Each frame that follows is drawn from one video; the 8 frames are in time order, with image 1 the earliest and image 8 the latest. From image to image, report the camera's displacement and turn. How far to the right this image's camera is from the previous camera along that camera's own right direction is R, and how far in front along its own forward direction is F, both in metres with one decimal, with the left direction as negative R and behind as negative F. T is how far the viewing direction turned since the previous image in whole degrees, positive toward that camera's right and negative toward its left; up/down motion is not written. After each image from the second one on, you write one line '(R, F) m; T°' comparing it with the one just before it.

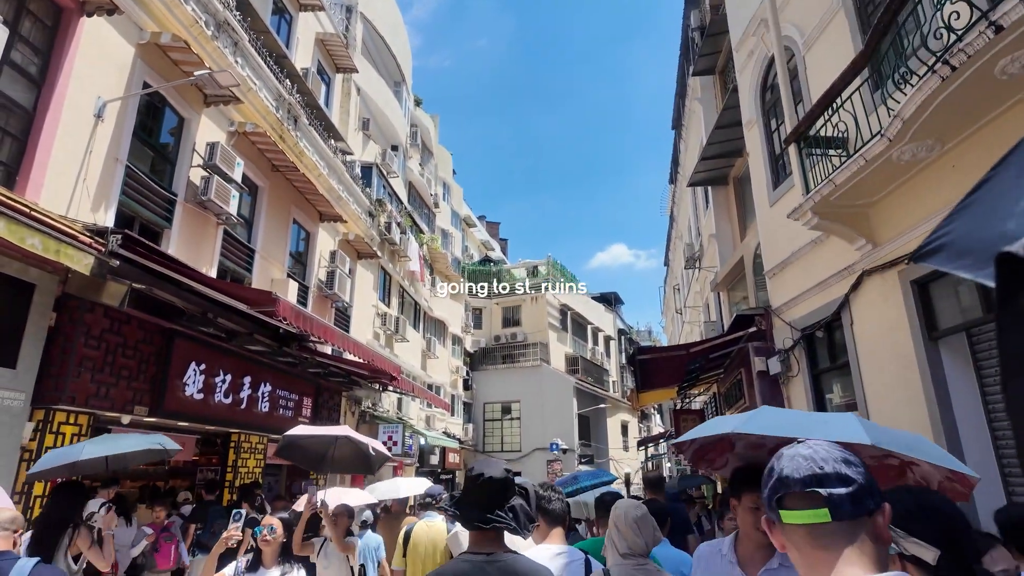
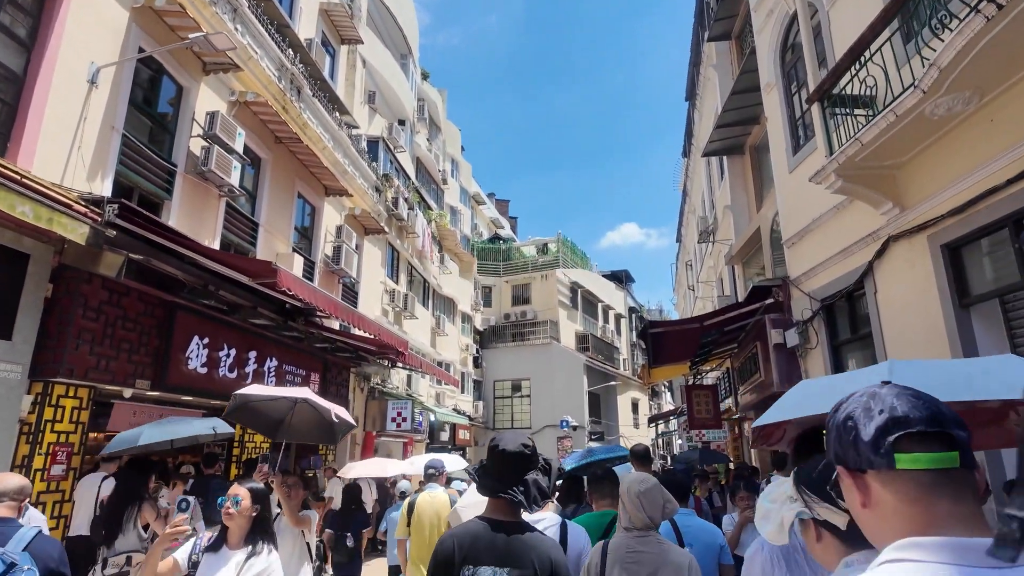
(0.0, +0.2) m; -1°
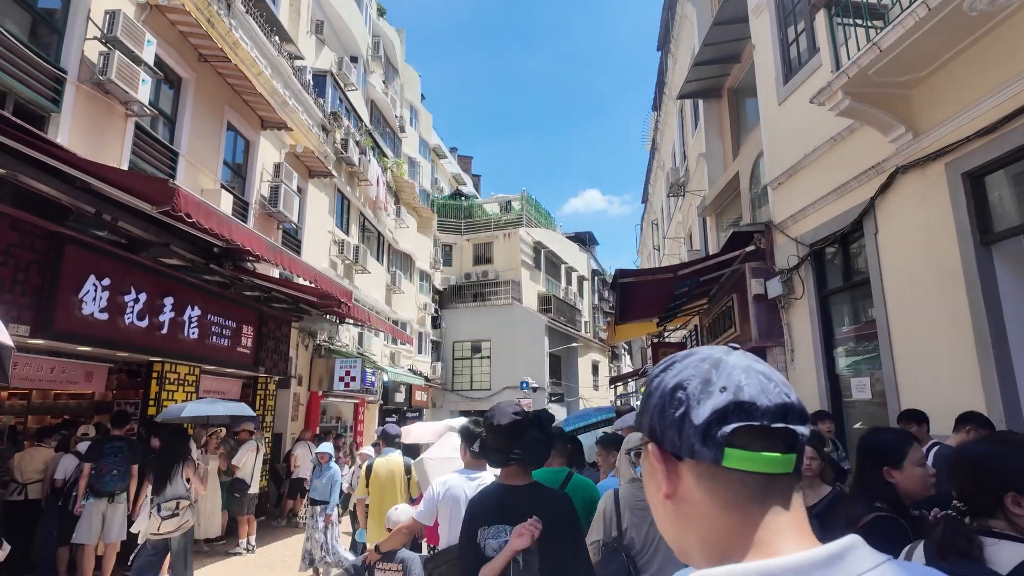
(+0.1, +0.8) m; +4°
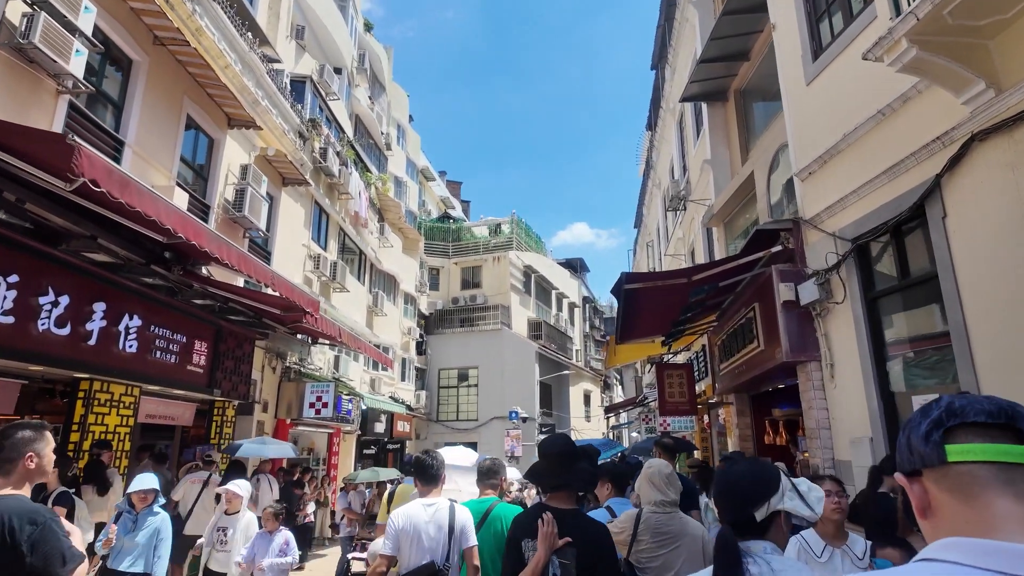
(0.0, +0.9) m; +1°
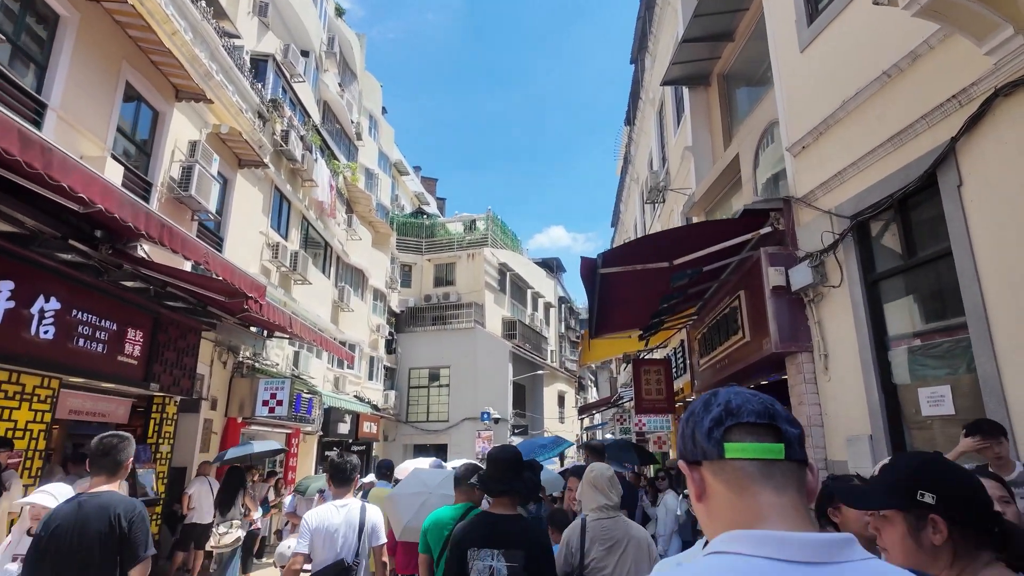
(+0.1, +0.6) m; +2°
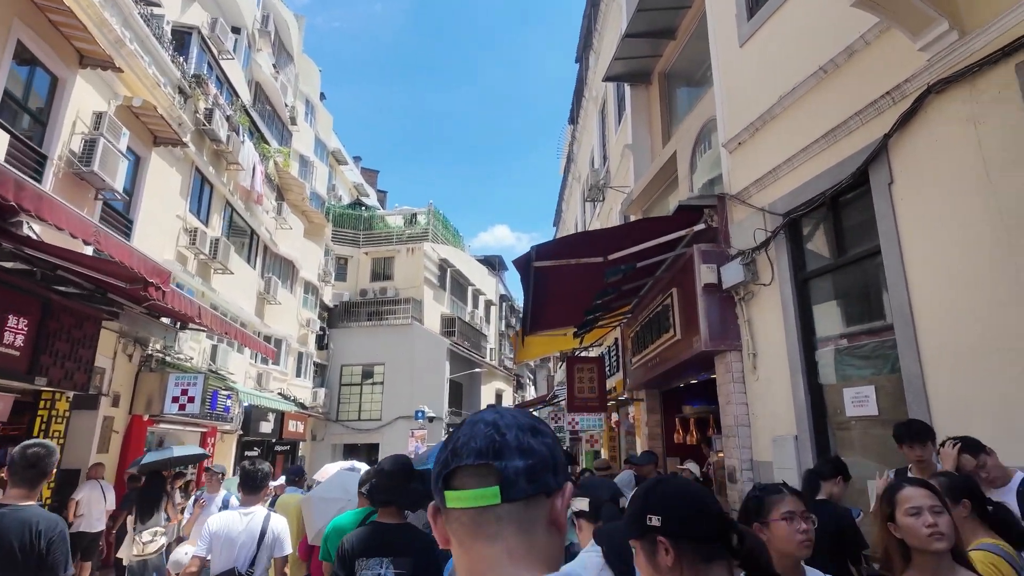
(+0.1, +0.3) m; +6°
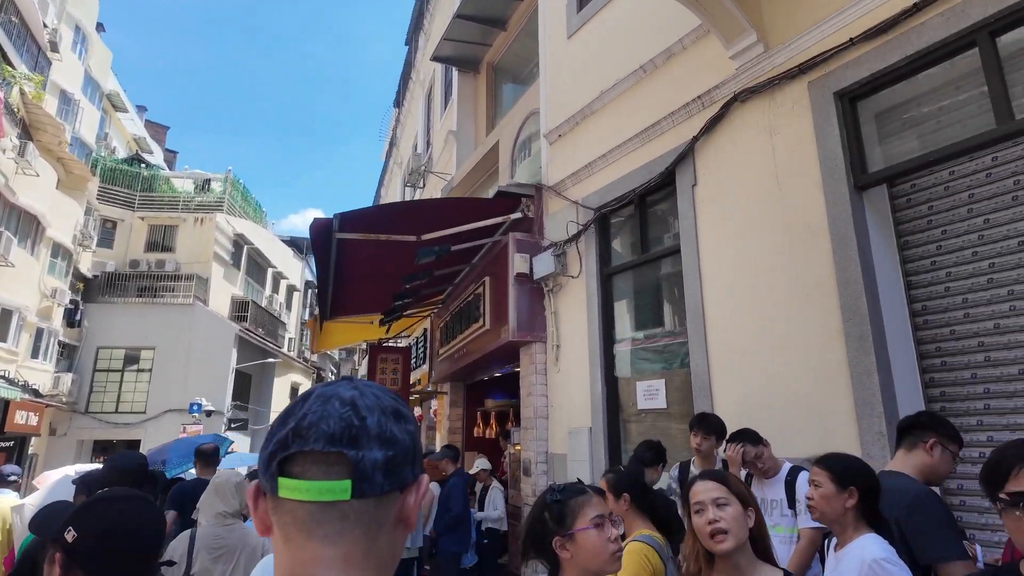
(+0.1, +0.4) m; +18°
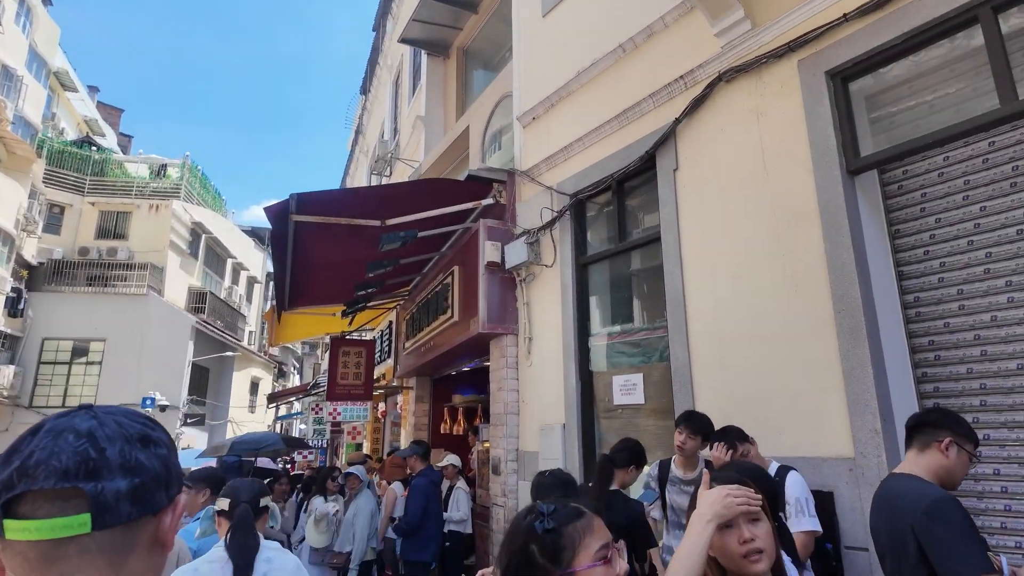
(0.0, +0.2) m; +3°
